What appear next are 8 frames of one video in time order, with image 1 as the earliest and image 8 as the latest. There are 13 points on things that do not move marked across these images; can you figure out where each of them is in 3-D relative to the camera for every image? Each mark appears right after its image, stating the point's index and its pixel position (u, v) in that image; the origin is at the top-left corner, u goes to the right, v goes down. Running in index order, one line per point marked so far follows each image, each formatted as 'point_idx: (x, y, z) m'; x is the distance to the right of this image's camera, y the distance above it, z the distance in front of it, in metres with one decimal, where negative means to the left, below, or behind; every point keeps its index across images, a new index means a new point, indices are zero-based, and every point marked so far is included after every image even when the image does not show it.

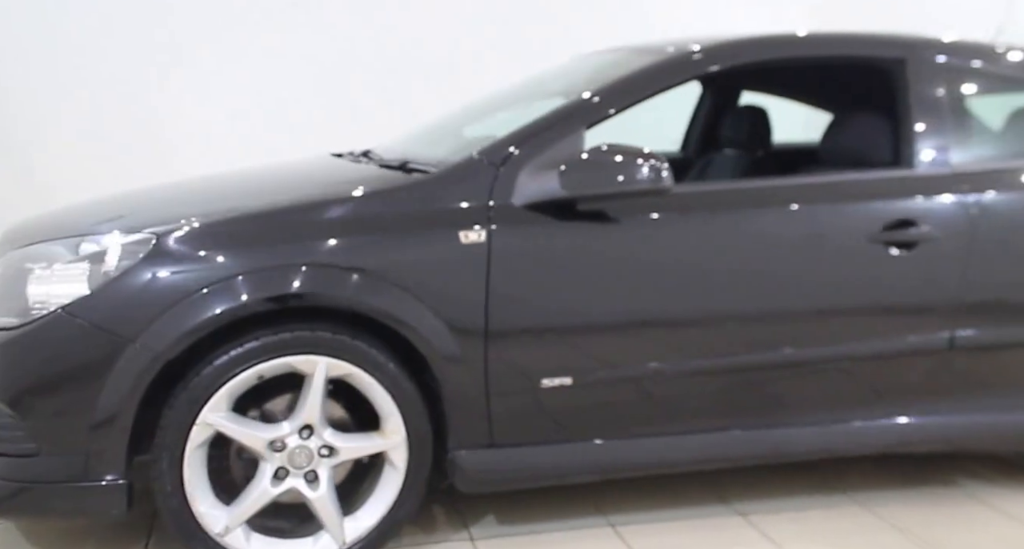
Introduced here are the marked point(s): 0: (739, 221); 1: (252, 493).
0: (+0.5, +0.1, +2.3) m
1: (-0.5, -0.5, +2.1) m
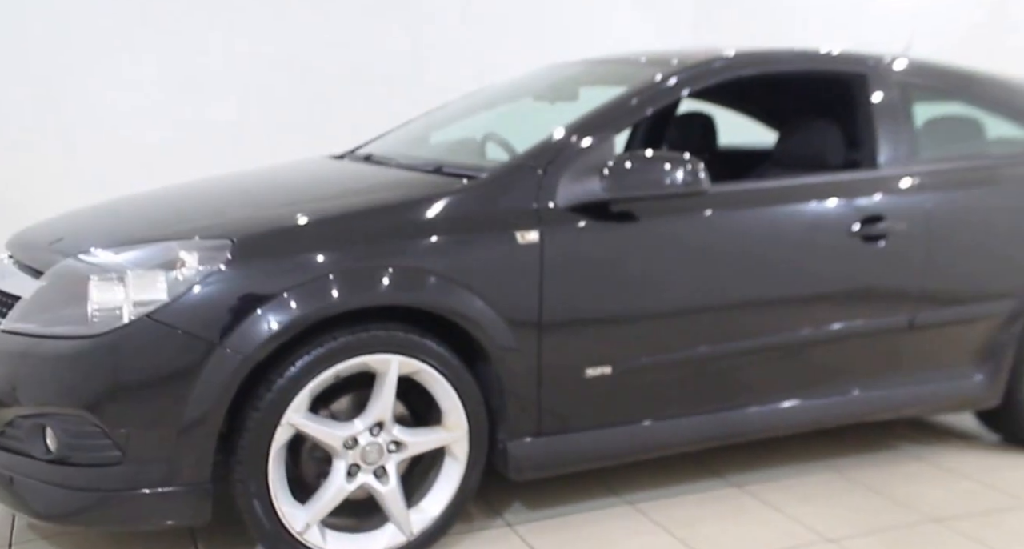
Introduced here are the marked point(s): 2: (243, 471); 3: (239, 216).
0: (+0.6, +0.1, +2.5) m
1: (-0.4, -0.5, +2.2) m
2: (-0.5, -0.4, +2.1) m
3: (-0.6, +0.1, +2.3) m
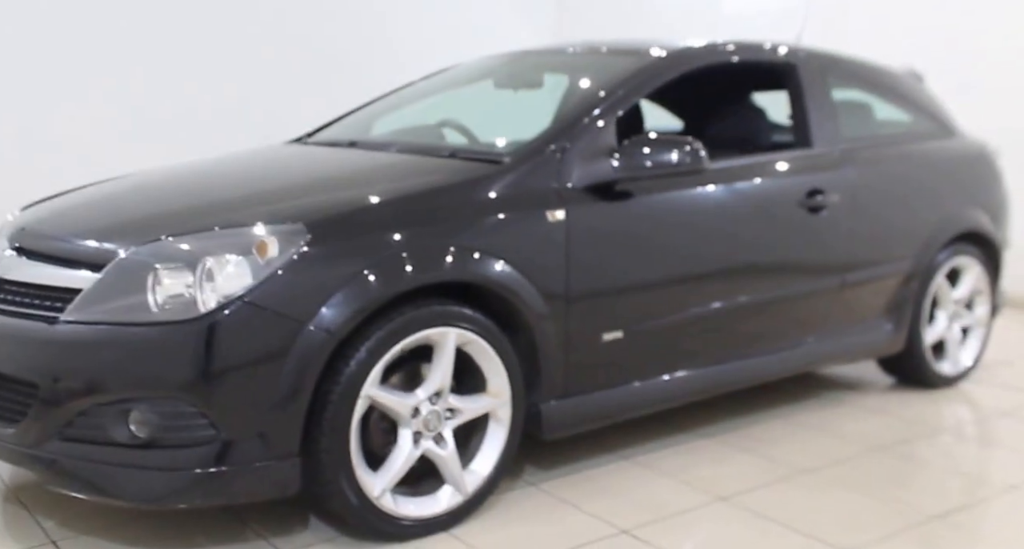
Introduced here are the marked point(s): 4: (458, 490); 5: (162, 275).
0: (+0.6, +0.2, +2.9) m
1: (-0.2, -0.4, +2.3) m
2: (-0.4, -0.4, +2.2) m
3: (-0.5, +0.2, +2.3) m
4: (-0.1, -0.5, +2.4) m
5: (-0.7, 0.0, +2.2) m
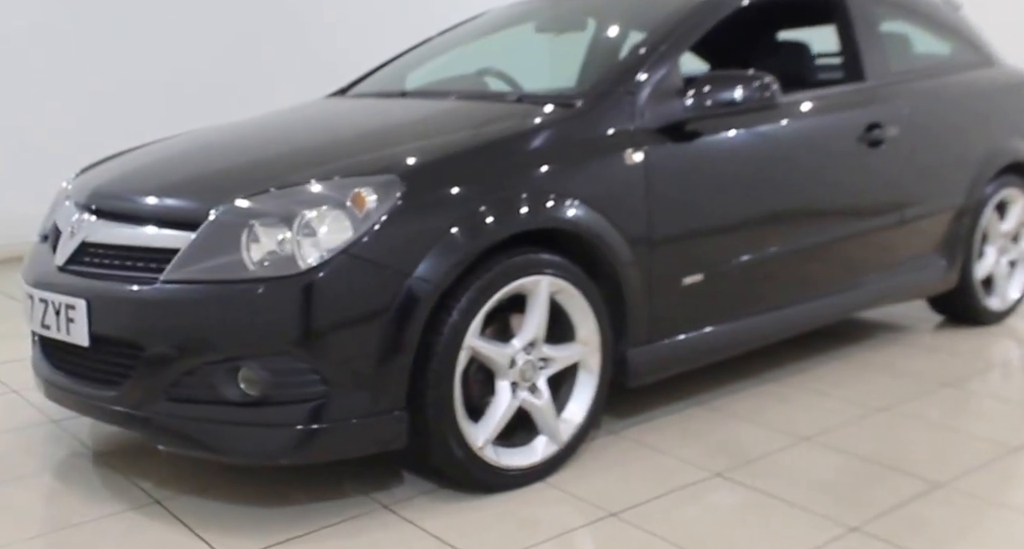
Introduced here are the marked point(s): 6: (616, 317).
0: (+0.8, +0.4, +2.8) m
1: (0.0, -0.3, +2.3) m
2: (-0.2, -0.3, +2.2) m
3: (-0.3, +0.3, +2.3) m
4: (+0.1, -0.4, +2.4) m
5: (-0.5, +0.1, +2.1) m
6: (+0.2, -0.1, +2.5) m
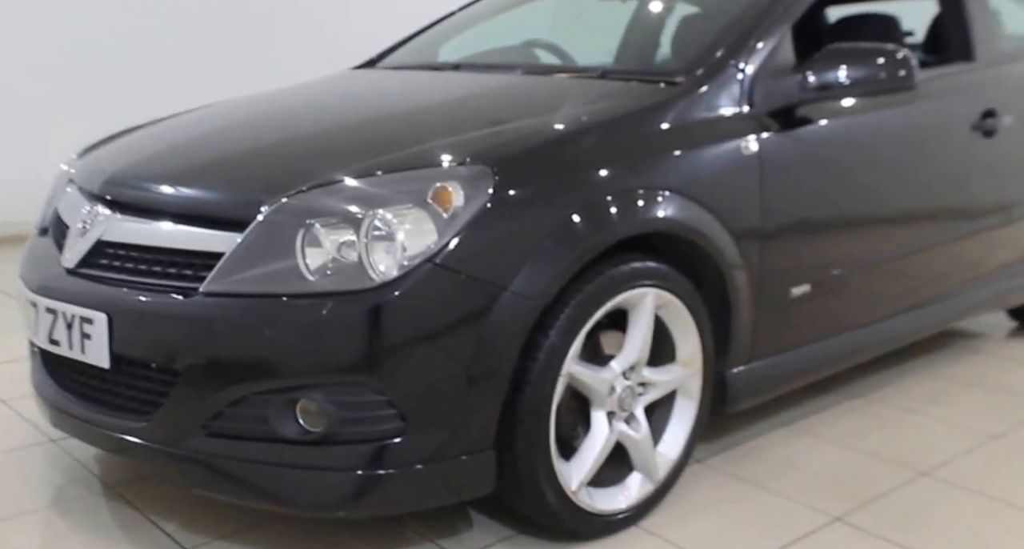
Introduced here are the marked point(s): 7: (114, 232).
0: (+0.9, +0.4, +2.5) m
1: (+0.2, -0.3, +1.9) m
2: (0.0, -0.3, +1.8) m
3: (-0.1, +0.3, +1.9) m
4: (+0.3, -0.4, +2.1) m
5: (-0.3, +0.1, +1.8) m
6: (+0.4, -0.1, +2.2) m
7: (-0.7, +0.1, +1.9) m
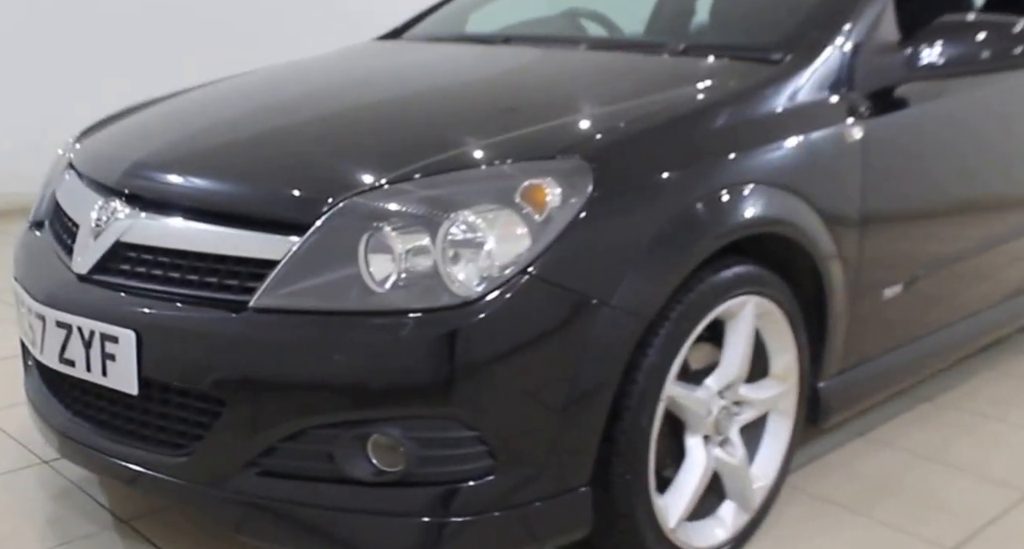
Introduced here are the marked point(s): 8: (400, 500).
0: (+1.1, +0.4, +2.3) m
1: (+0.3, -0.3, +1.7) m
2: (+0.2, -0.3, +1.6) m
3: (0.0, +0.3, +1.7) m
4: (+0.4, -0.4, +1.8) m
5: (-0.2, +0.1, +1.5) m
6: (+0.6, -0.1, +2.0) m
7: (-0.6, +0.1, +1.6) m
8: (-0.2, -0.3, +1.5) m
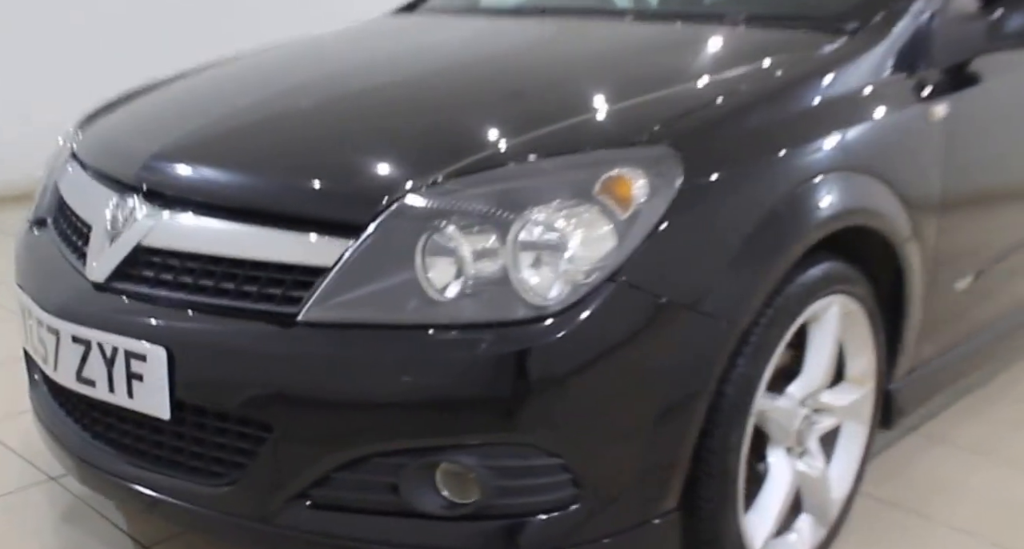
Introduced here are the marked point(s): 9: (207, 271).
0: (+1.1, +0.4, +2.1) m
1: (+0.4, -0.3, +1.6) m
2: (+0.3, -0.3, +1.4) m
3: (+0.1, +0.3, +1.5) m
4: (+0.5, -0.4, +1.7) m
5: (-0.1, 0.0, +1.3) m
6: (+0.6, -0.1, +1.8) m
7: (-0.5, +0.1, +1.5) m
8: (0.0, -0.3, +1.3) m
9: (-0.4, 0.0, +1.4) m
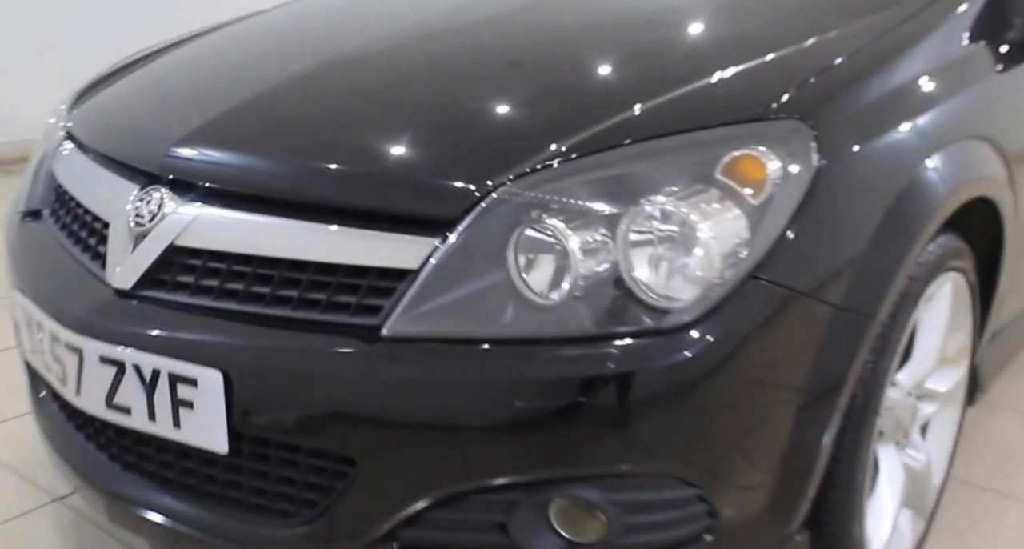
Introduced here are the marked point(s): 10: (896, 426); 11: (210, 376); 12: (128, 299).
0: (+1.2, +0.5, +2.0) m
1: (+0.5, -0.3, +1.4) m
2: (+0.4, -0.3, +1.3) m
3: (+0.3, +0.3, +1.3) m
4: (+0.6, -0.4, +1.6) m
5: (+0.1, 0.0, +1.1) m
6: (+0.8, -0.1, +1.7) m
7: (-0.4, 0.0, +1.3) m
8: (+0.1, -0.3, +1.1) m
9: (-0.3, 0.0, +1.2) m
10: (+0.5, -0.2, +1.4) m
11: (-0.3, -0.1, +1.2) m
12: (-0.5, 0.0, +1.3) m
